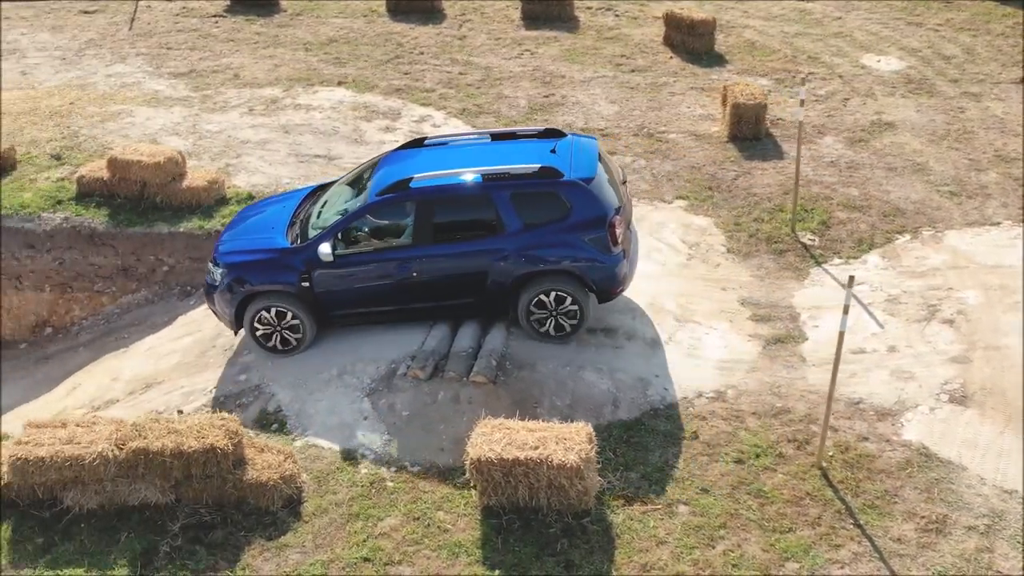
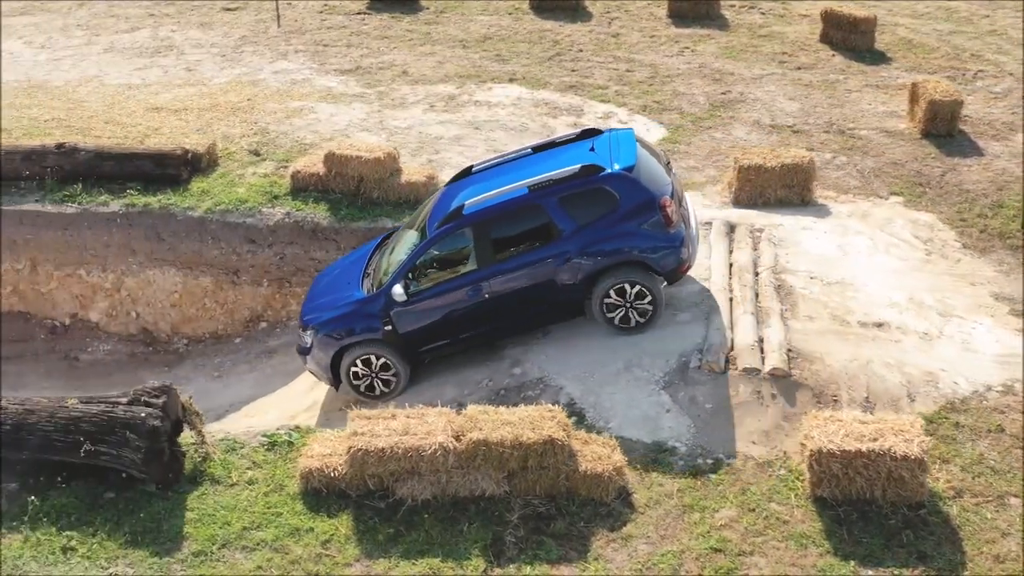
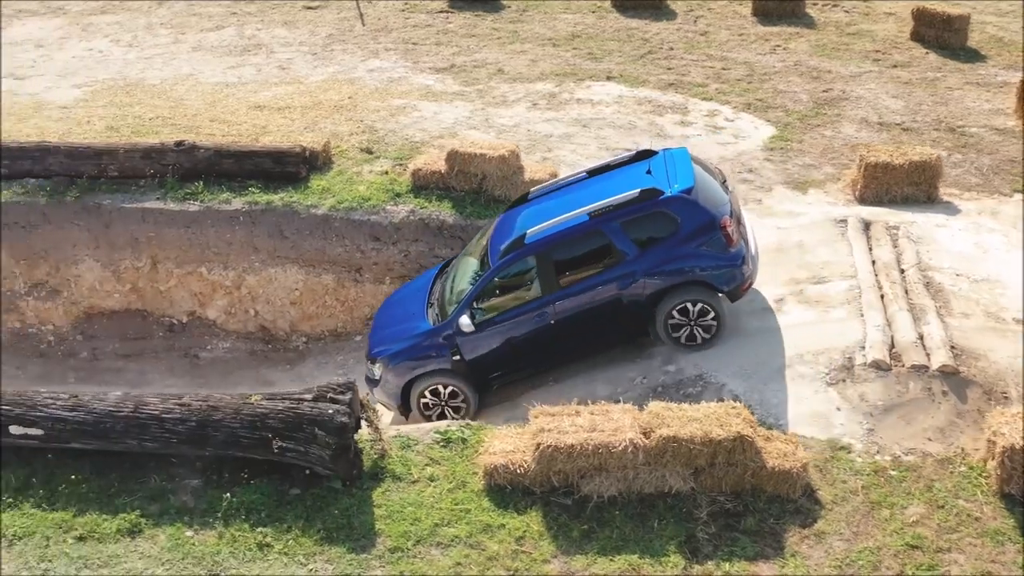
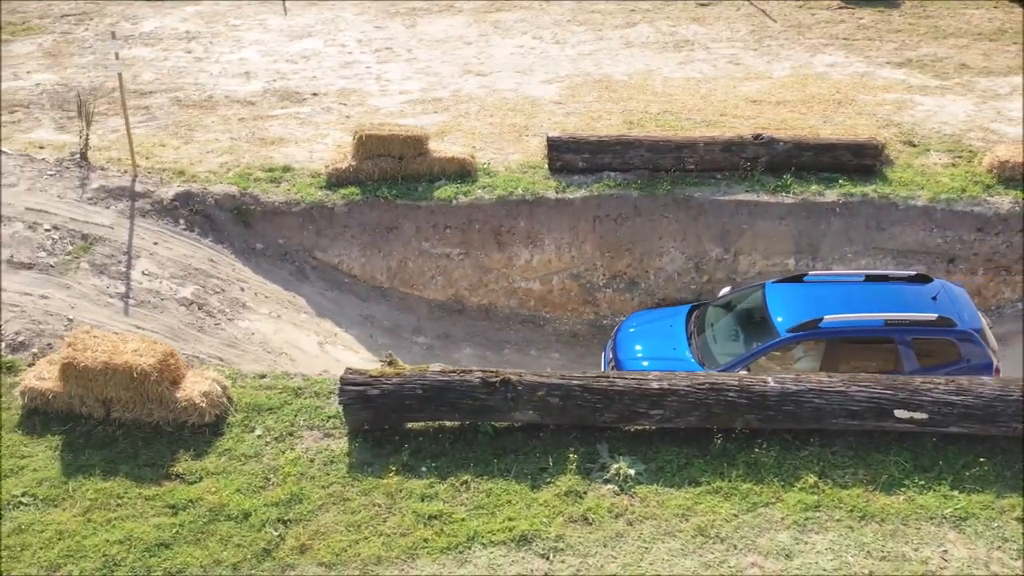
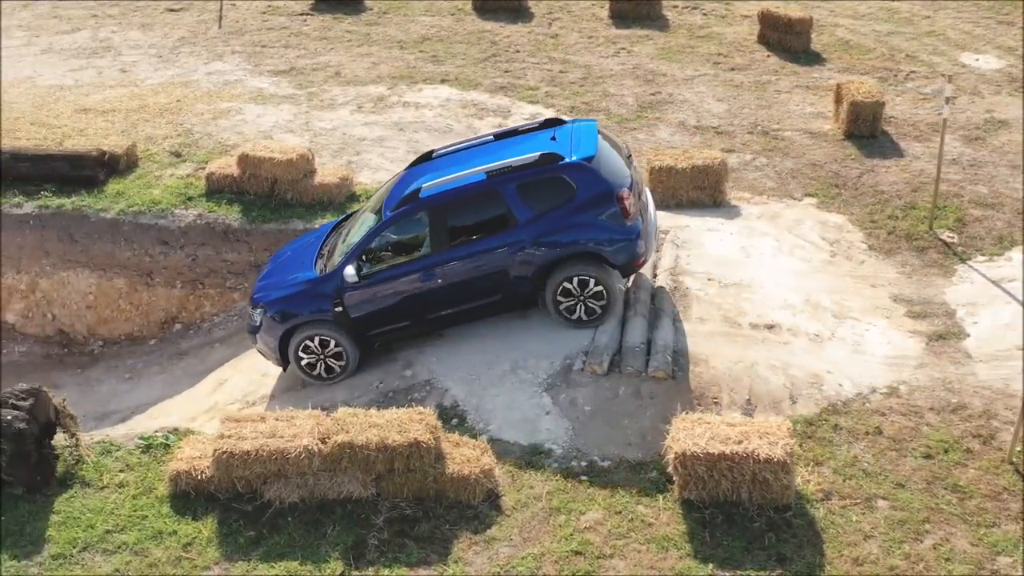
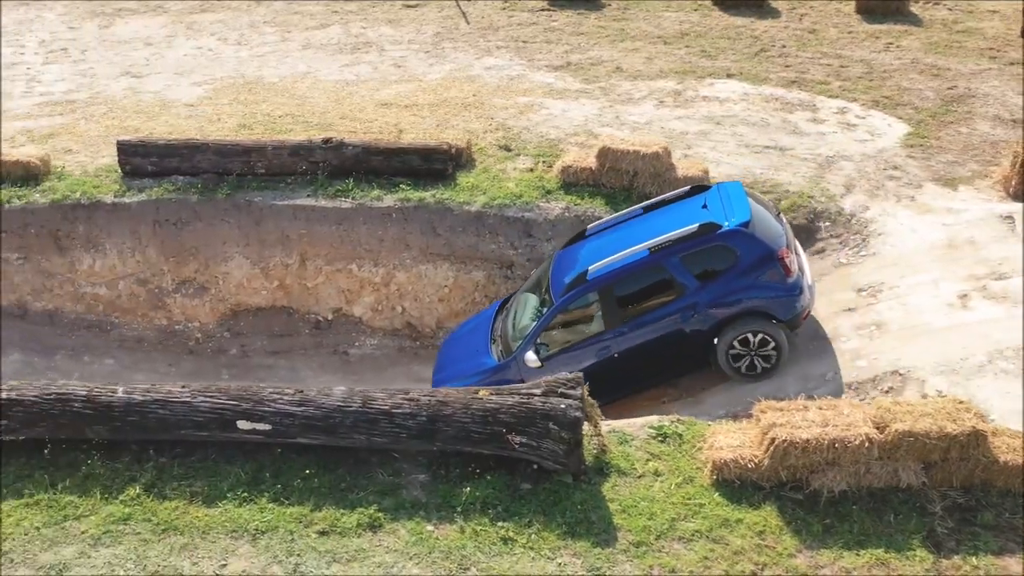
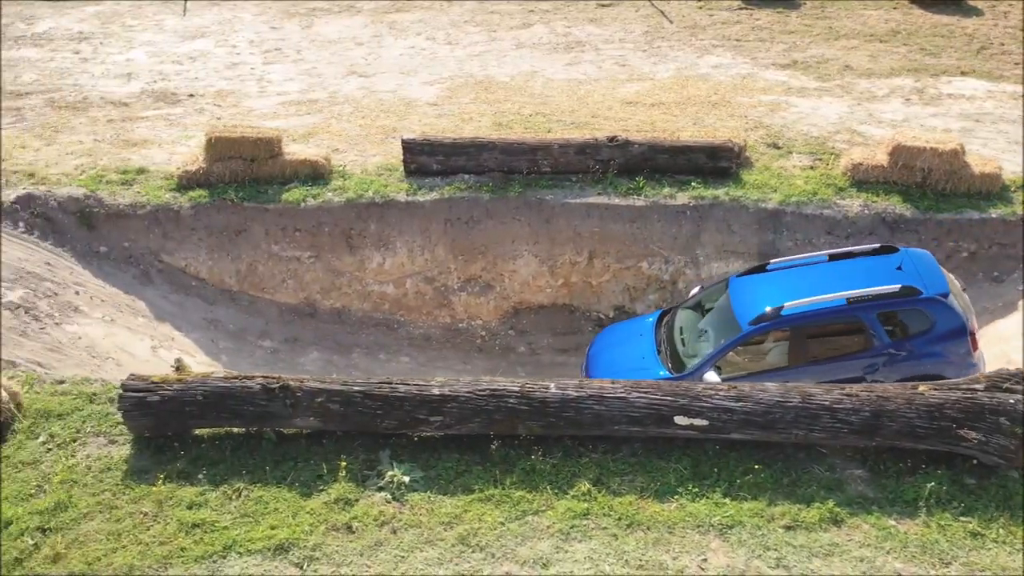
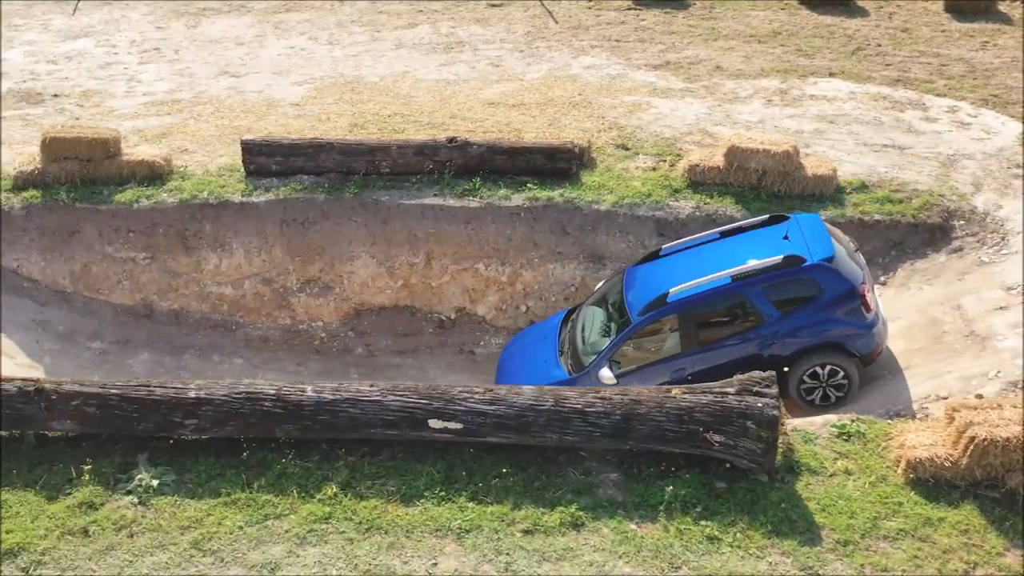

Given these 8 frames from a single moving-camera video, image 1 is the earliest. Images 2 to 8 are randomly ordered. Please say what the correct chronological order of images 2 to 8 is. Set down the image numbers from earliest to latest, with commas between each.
5, 2, 3, 6, 8, 7, 4
